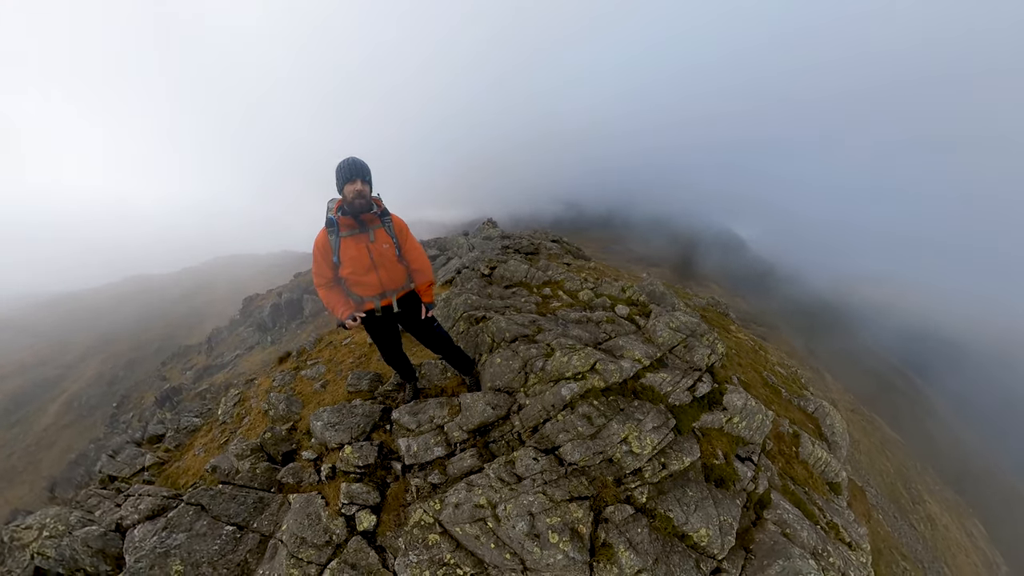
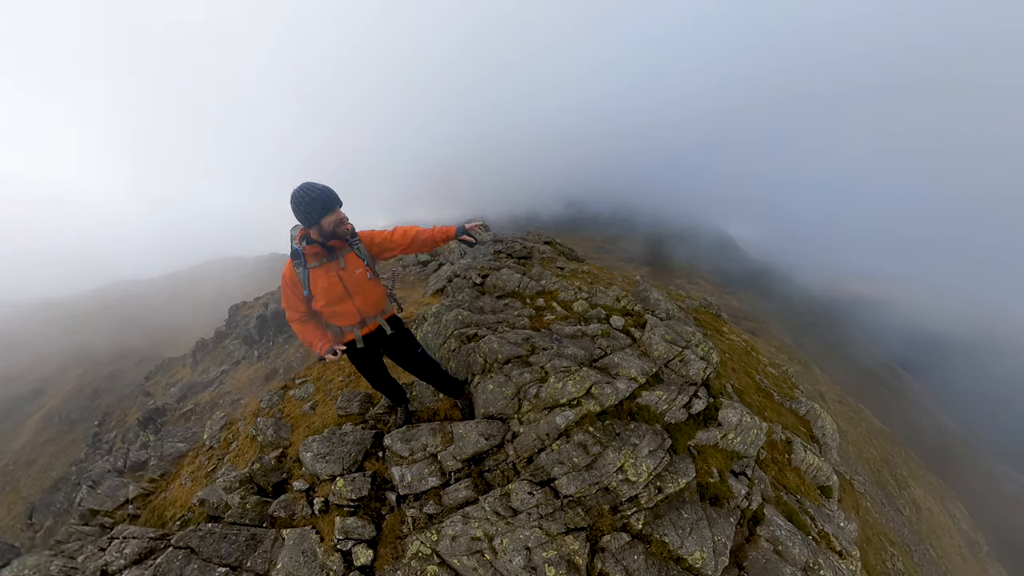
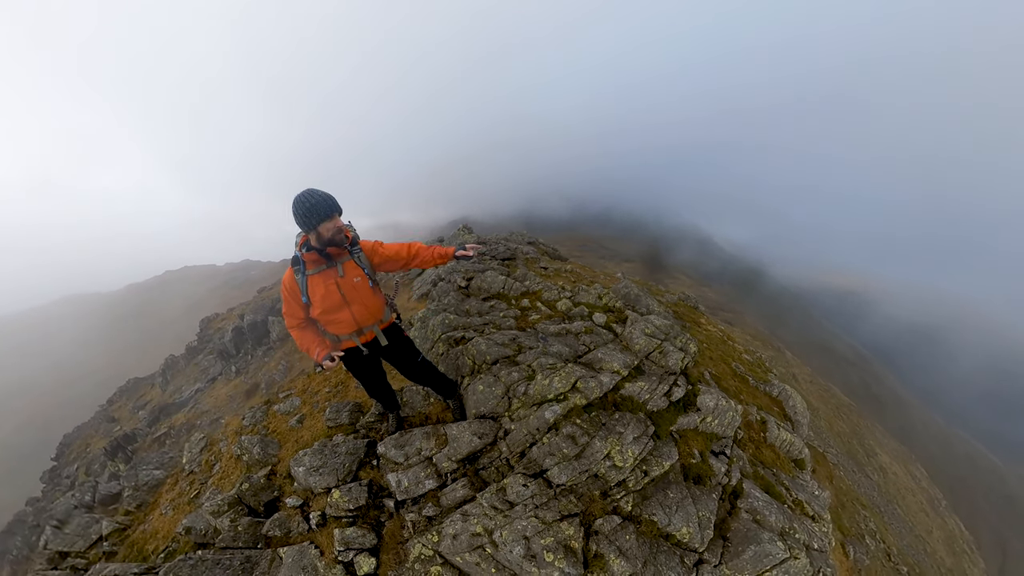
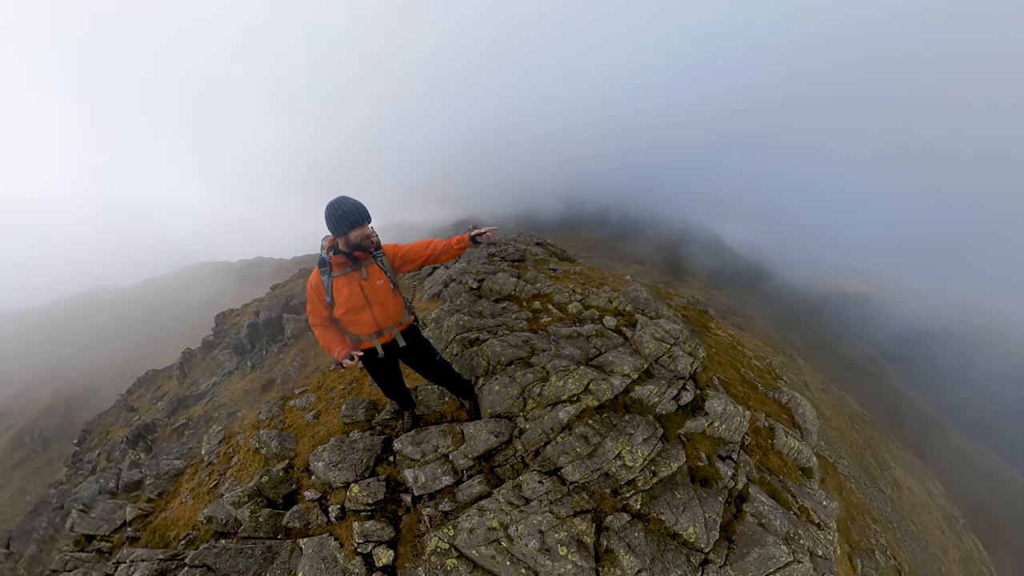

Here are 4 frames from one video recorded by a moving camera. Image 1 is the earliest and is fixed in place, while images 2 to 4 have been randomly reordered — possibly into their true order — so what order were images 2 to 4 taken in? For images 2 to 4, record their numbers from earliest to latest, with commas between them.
2, 4, 3
